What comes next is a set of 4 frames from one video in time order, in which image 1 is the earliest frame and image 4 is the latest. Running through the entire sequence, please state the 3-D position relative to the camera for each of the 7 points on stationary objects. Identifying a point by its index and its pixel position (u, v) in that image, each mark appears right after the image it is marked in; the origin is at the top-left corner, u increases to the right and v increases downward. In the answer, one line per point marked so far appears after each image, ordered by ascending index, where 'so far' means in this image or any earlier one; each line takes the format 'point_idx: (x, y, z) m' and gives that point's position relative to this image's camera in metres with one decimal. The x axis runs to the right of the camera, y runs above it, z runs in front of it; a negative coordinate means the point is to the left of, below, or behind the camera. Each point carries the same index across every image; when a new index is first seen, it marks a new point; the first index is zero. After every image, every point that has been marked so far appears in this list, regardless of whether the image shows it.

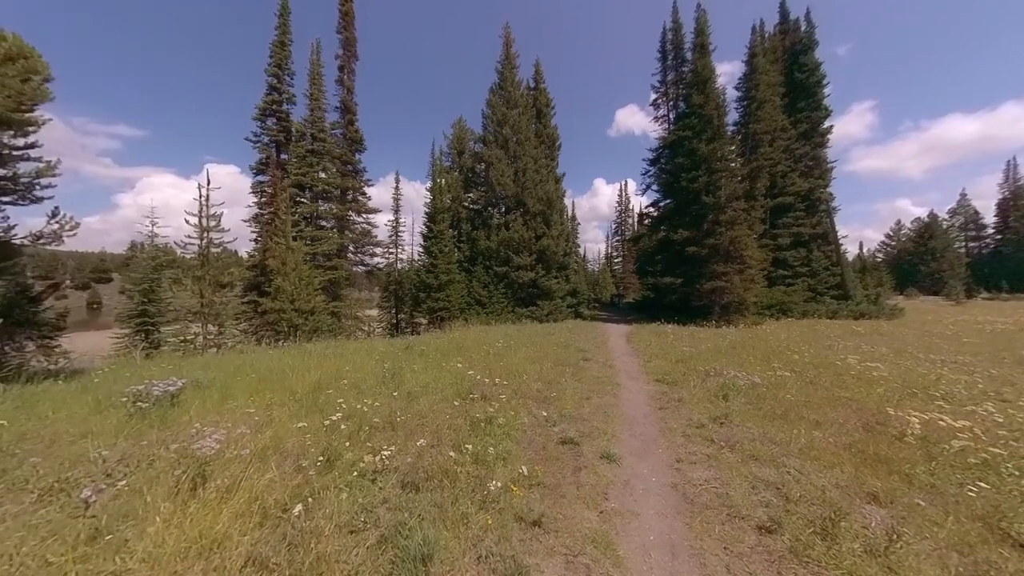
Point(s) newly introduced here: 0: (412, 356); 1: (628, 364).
0: (-6.1, -4.1, +13.6) m
1: (+7.0, -4.6, +13.6) m
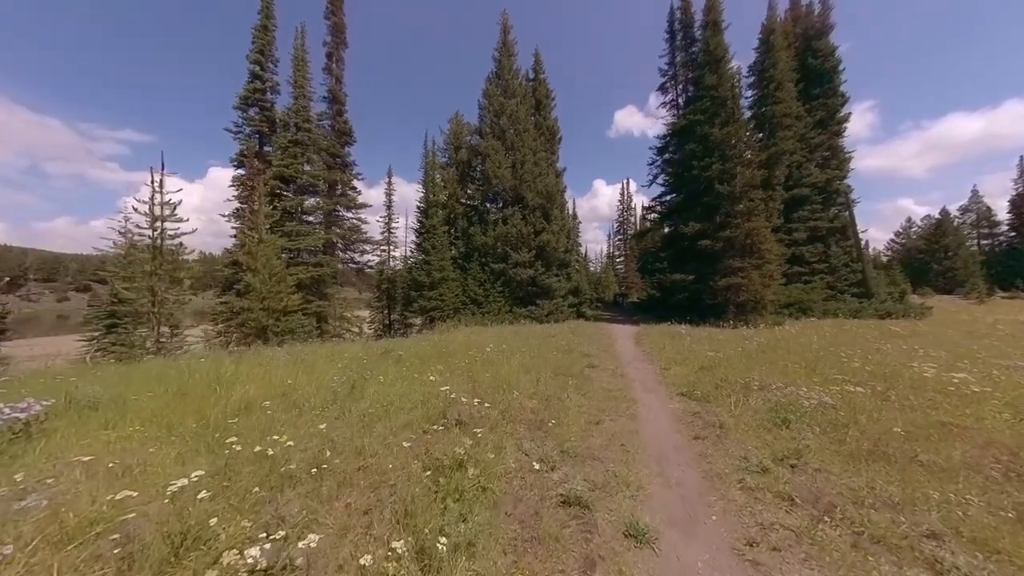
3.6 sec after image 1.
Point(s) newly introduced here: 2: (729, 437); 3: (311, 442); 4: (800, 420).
0: (-6.5, -3.8, +11.5) m
1: (+6.6, -4.3, +11.4) m
2: (+5.9, -4.1, +6.1) m
3: (-4.9, -3.7, +5.4) m
4: (+8.1, -3.7, +6.3) m
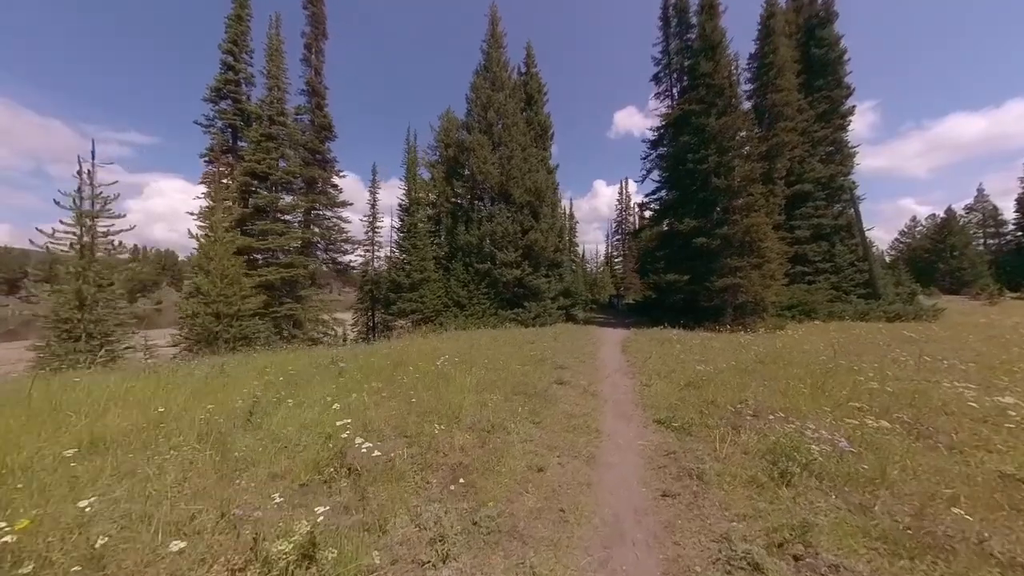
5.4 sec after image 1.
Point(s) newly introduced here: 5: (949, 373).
0: (-8.4, -3.9, +9.9) m
1: (+4.6, -4.4, +9.8) m
2: (+3.9, -4.2, +4.5) m
3: (-6.9, -3.8, +3.8) m
4: (+6.1, -3.8, +4.6) m
5: (+19.0, -3.7, +9.8) m
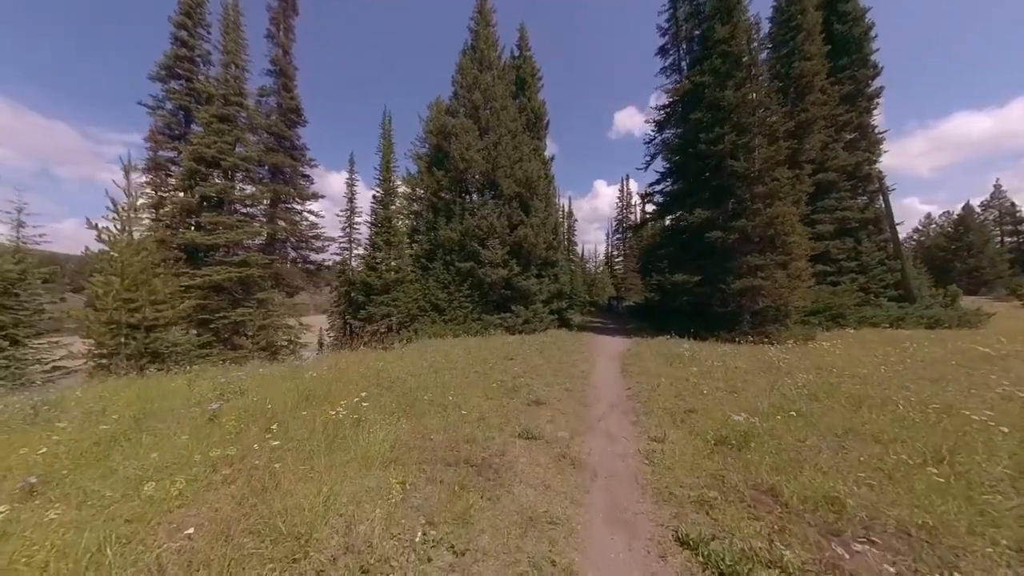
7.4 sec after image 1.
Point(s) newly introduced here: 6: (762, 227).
0: (-10.1, -4.1, +6.6) m
1: (+2.9, -4.6, +6.5) m
2: (+2.2, -4.4, +1.1) m
3: (-8.6, -4.1, +0.5) m
4: (+4.4, -4.0, +1.3) m
5: (+17.3, -3.9, +6.4) m
6: (+21.3, +5.1, +19.0) m
